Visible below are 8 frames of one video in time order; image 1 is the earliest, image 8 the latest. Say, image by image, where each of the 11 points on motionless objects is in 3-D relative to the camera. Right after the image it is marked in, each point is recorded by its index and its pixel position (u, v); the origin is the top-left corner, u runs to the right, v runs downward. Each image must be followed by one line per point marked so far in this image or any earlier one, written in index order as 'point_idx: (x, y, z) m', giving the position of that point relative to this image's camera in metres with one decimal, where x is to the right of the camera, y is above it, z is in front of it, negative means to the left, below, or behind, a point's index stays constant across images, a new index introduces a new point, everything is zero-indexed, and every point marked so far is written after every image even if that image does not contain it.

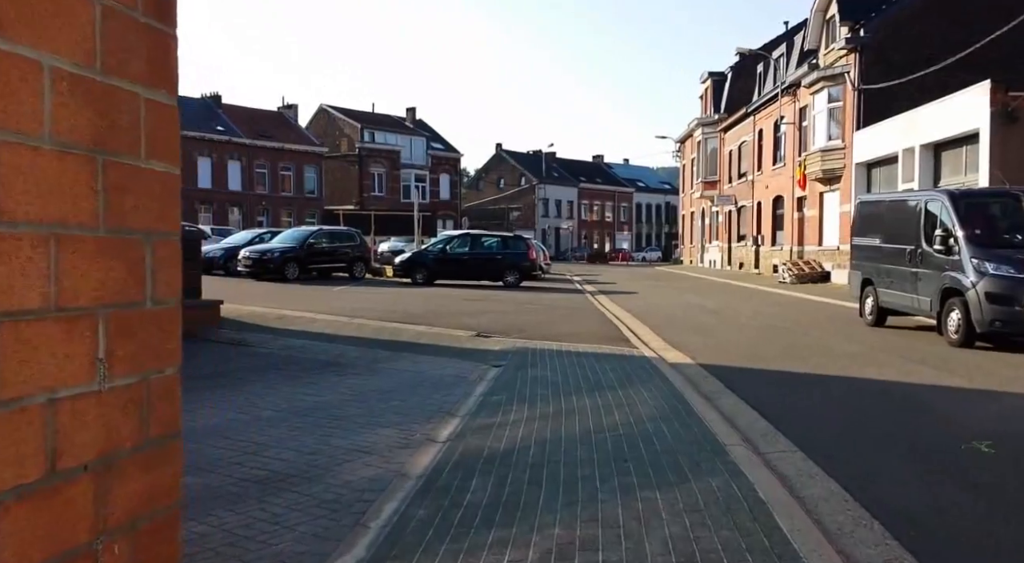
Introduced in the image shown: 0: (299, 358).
0: (-2.7, -1.0, +11.4) m
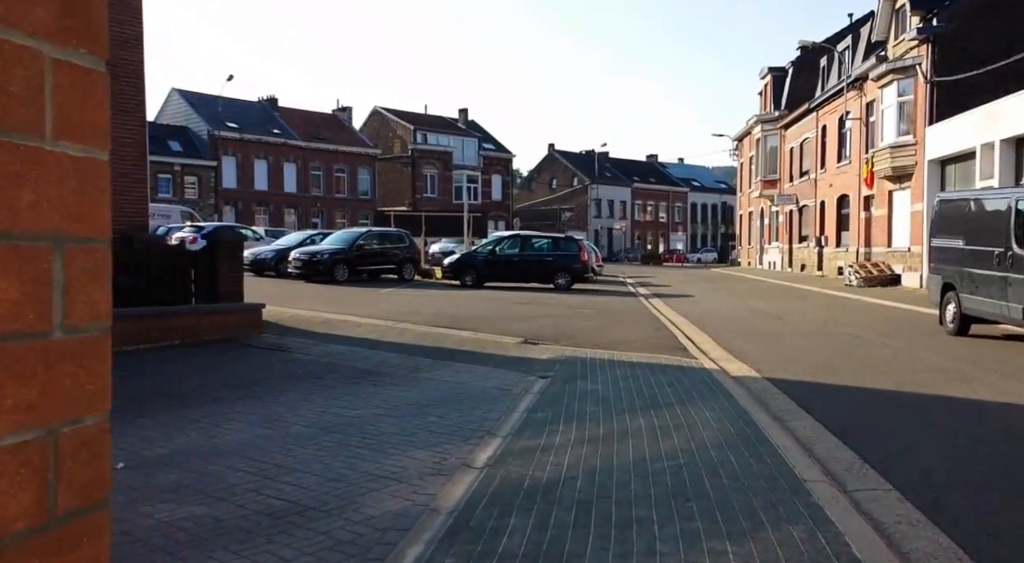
0: (-2.1, -1.0, +10.8) m
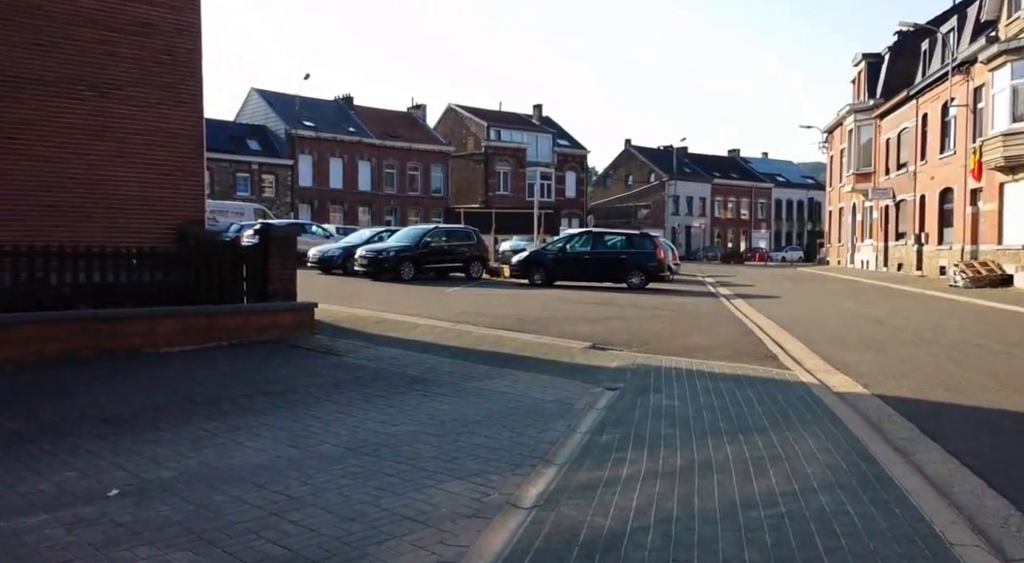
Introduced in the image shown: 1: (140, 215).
0: (-1.4, -1.0, +9.9) m
1: (-6.2, +1.1, +14.7) m
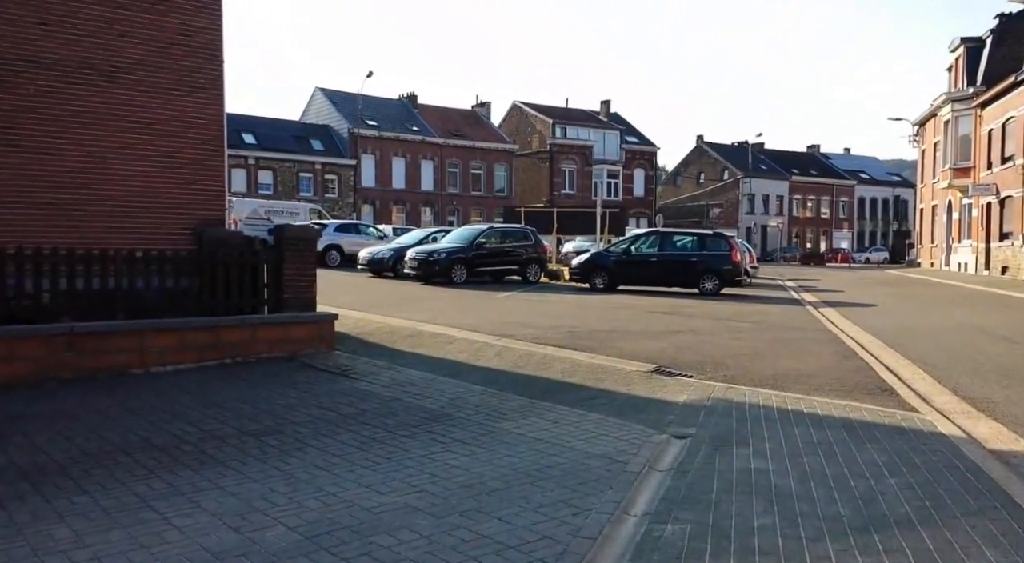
0: (-1.0, -1.1, +8.0) m
1: (-5.4, +1.0, +13.2) m
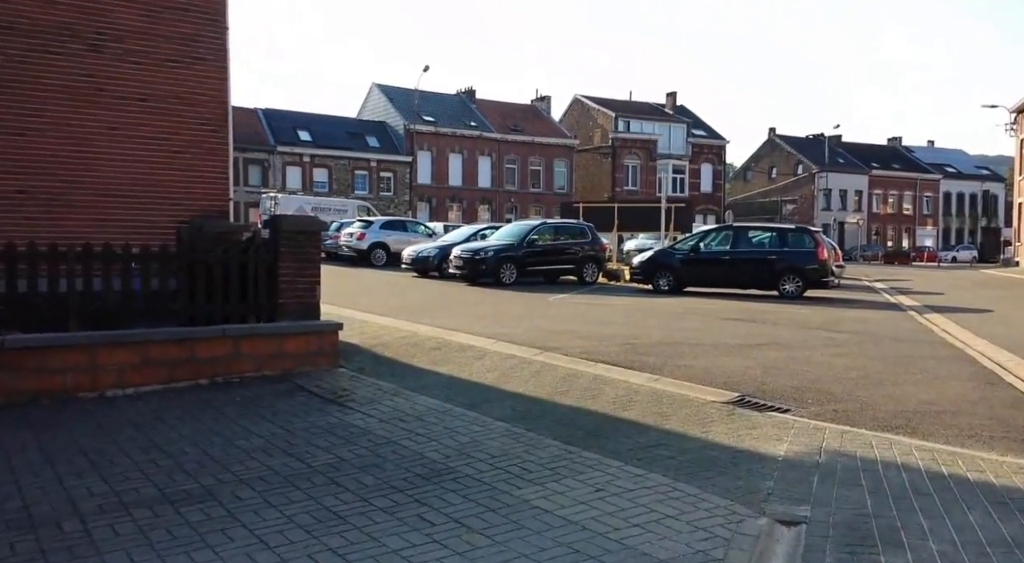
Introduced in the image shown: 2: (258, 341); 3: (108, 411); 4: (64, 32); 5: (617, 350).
0: (-0.8, -1.1, +6.0) m
1: (-4.8, +1.0, +11.4) m
2: (-2.5, -0.6, +8.8) m
3: (-3.4, -1.1, +7.5) m
4: (-5.5, +3.0, +10.8) m
5: (+1.2, -0.8, +10.1) m
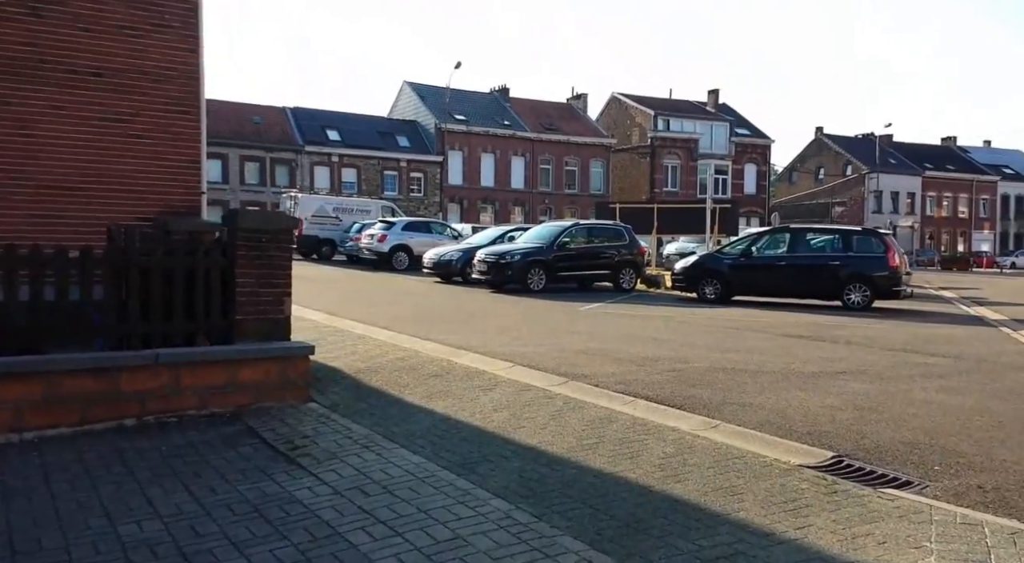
0: (-0.8, -1.2, +4.0) m
1: (-4.5, +0.9, +9.7) m
2: (-2.4, -0.7, +6.9) m
3: (-3.3, -1.2, +5.7) m
4: (-5.2, +3.0, +9.1) m
5: (+1.4, -0.9, +8.1) m
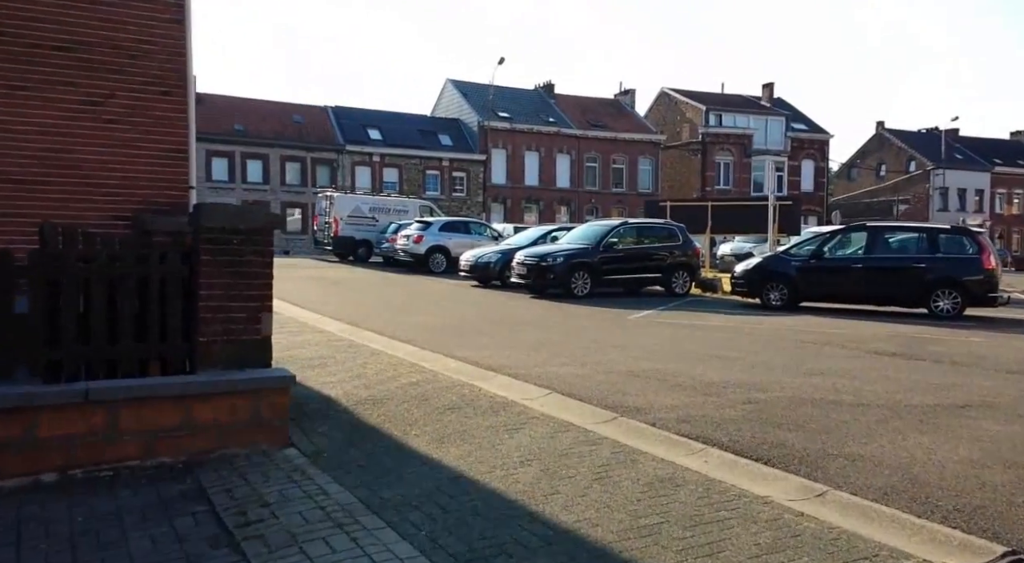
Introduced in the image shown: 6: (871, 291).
0: (-0.7, -1.3, +2.5) m
1: (-4.2, +0.8, +8.3) m
2: (-2.2, -0.8, +5.4) m
3: (-3.2, -1.3, +4.2) m
4: (-4.9, +2.9, +7.7) m
5: (+1.6, -1.0, +6.4) m
6: (+6.0, -0.2, +14.8) m
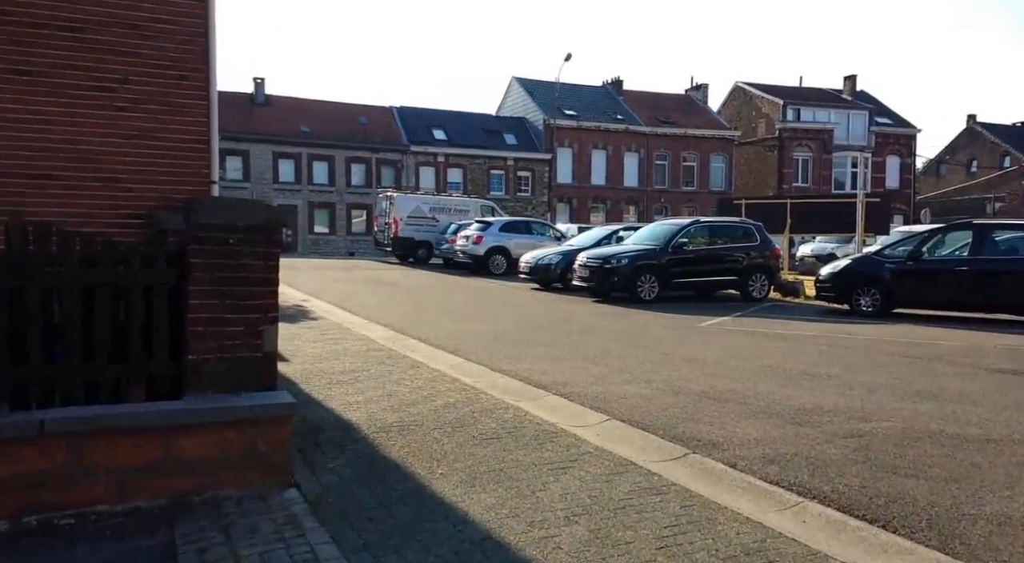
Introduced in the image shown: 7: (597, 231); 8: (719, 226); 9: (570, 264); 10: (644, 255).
0: (-0.7, -1.3, +1.5) m
1: (-3.7, +0.8, +7.5) m
2: (-2.0, -0.8, +4.5) m
3: (-3.1, -1.3, +3.4) m
4: (-4.5, +2.8, +7.0) m
5: (+1.9, -1.0, +5.2) m
6: (+6.9, -0.2, +13.2) m
7: (+2.0, +1.1, +20.0) m
8: (+4.0, +1.0, +16.9) m
9: (+1.3, +0.4, +18.4) m
10: (+2.4, +0.5, +16.0) m
